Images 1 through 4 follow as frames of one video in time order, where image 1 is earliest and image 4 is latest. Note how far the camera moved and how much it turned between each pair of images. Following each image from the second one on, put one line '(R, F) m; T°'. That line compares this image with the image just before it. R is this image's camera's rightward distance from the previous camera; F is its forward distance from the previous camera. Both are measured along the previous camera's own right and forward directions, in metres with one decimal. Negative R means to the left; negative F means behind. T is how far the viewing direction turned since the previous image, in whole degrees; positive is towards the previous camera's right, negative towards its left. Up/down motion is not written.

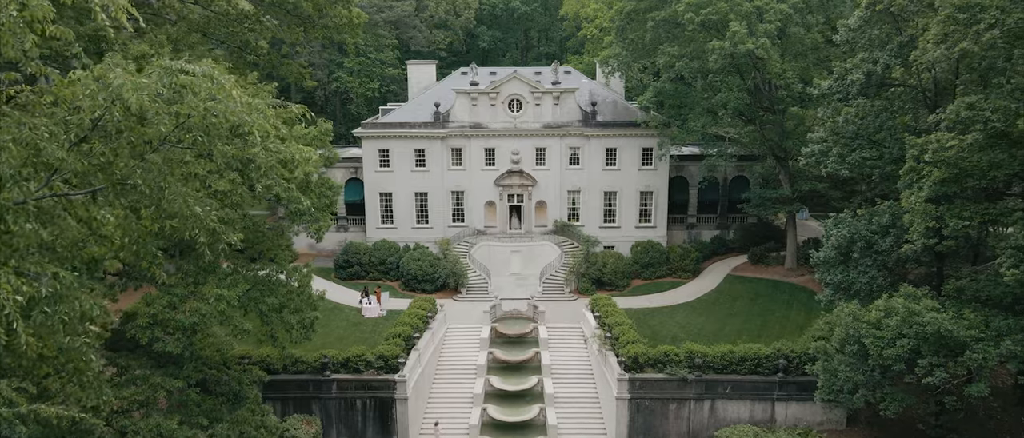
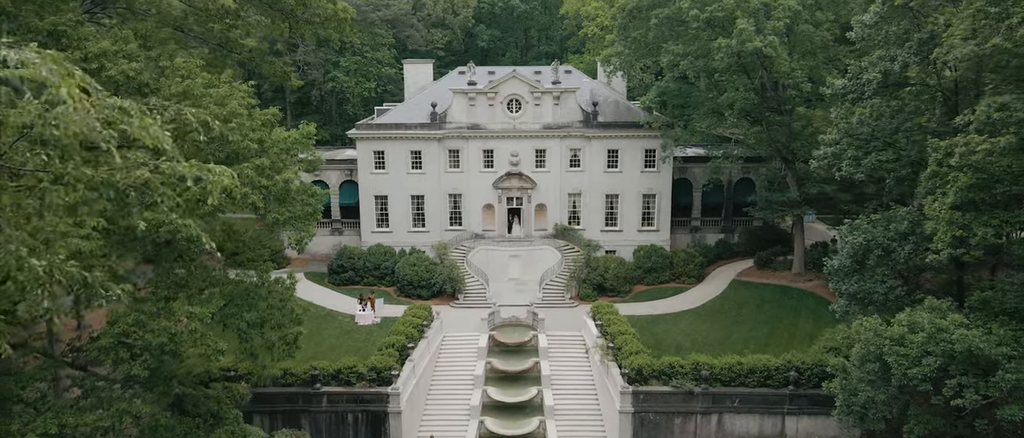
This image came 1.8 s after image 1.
(+0.1, +1.4) m; 0°
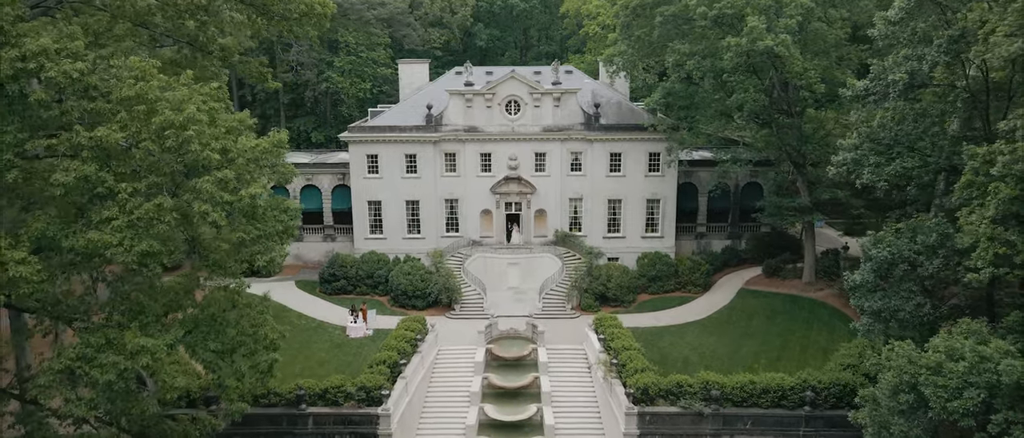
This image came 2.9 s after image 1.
(+0.1, +1.8) m; 0°
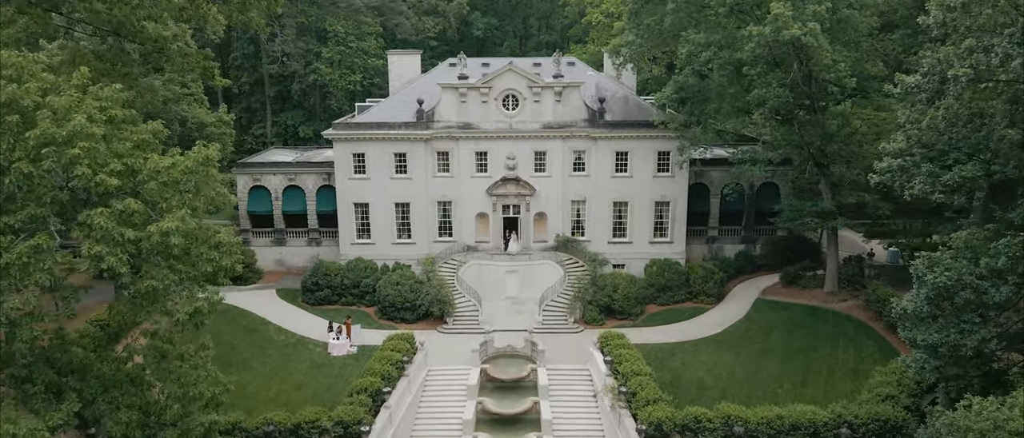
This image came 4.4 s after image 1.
(+0.1, +3.4) m; 0°
